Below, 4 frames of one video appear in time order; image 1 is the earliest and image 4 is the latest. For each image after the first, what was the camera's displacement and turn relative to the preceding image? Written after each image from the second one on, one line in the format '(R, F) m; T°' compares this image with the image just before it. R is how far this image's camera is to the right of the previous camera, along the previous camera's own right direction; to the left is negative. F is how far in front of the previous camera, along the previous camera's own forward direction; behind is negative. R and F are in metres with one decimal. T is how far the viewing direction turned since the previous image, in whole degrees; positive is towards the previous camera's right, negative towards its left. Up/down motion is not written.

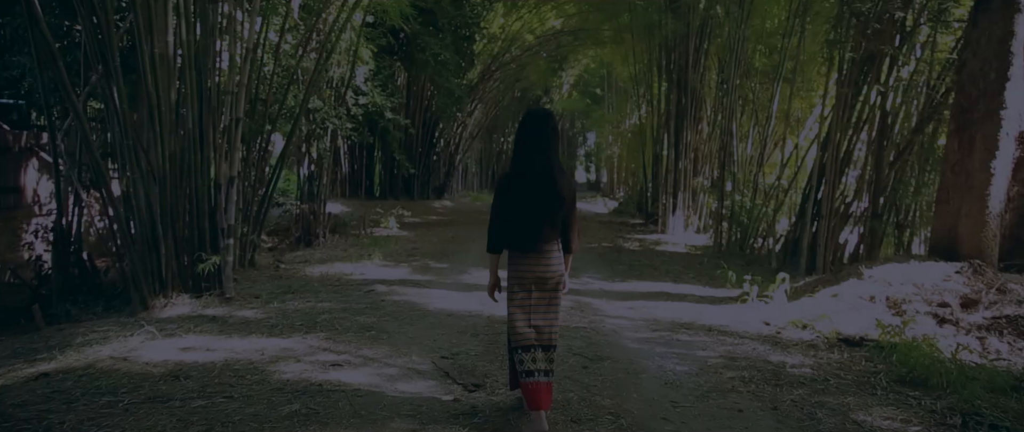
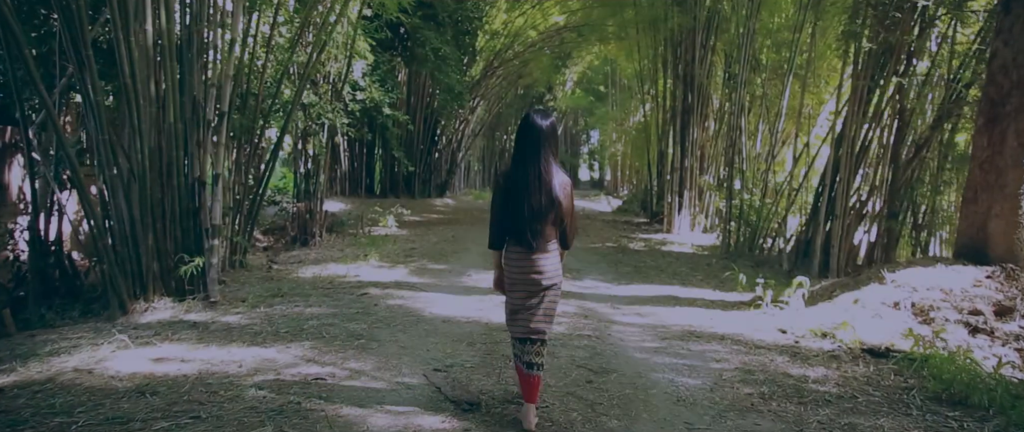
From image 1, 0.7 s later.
(0.0, +0.3) m; 0°
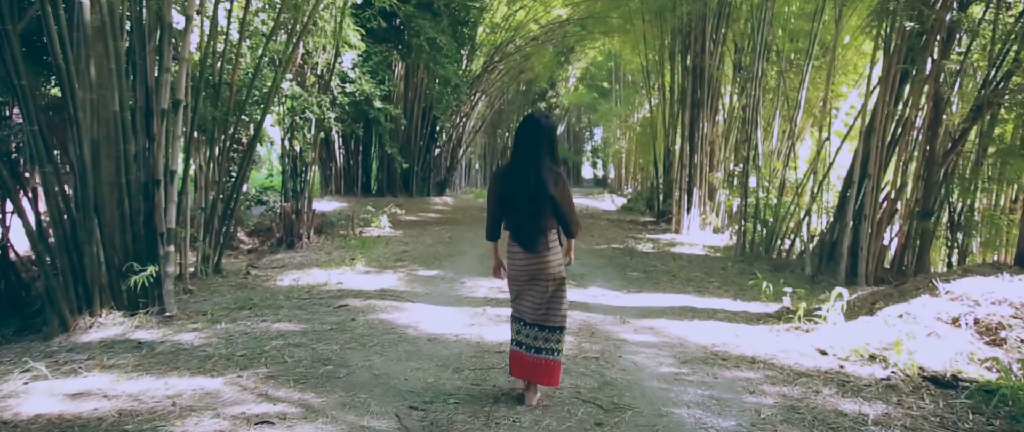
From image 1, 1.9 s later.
(0.0, +0.5) m; 0°
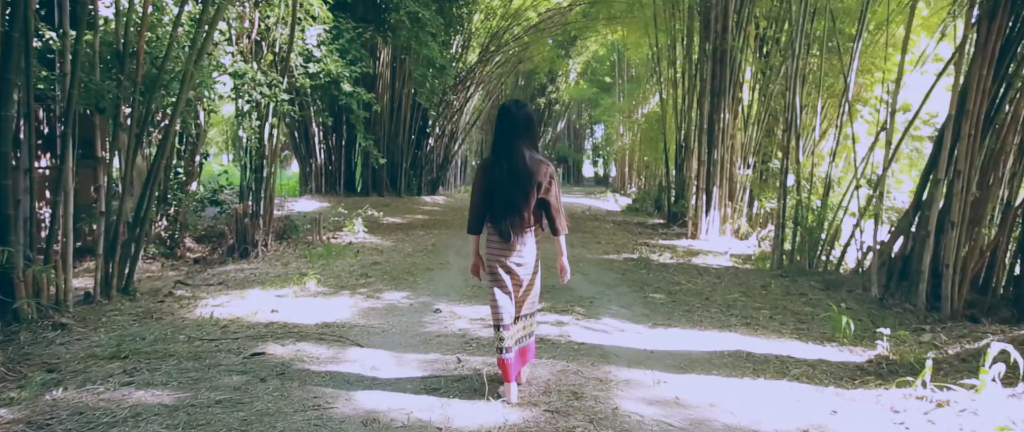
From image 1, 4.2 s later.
(0.0, +1.3) m; 0°
